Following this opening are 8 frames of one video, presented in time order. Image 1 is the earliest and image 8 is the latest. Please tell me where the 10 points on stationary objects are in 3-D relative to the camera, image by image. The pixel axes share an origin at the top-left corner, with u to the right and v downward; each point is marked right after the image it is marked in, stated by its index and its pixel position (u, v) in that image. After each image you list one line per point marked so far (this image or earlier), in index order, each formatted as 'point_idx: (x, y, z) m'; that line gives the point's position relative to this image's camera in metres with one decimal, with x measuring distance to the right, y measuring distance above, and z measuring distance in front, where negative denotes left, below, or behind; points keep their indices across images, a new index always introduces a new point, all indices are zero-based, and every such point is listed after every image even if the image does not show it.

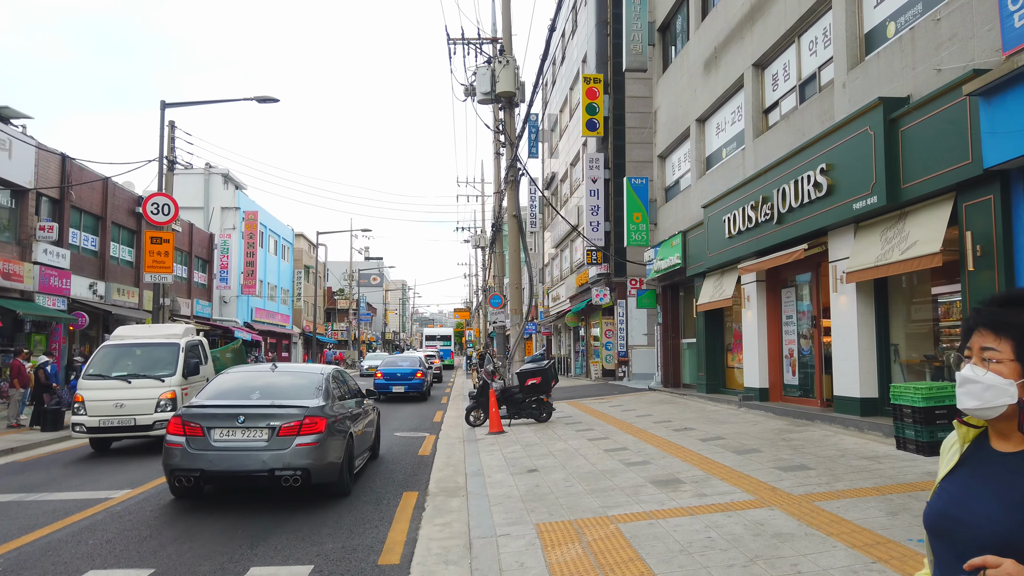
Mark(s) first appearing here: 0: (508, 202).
0: (-0.1, +2.0, +18.1) m
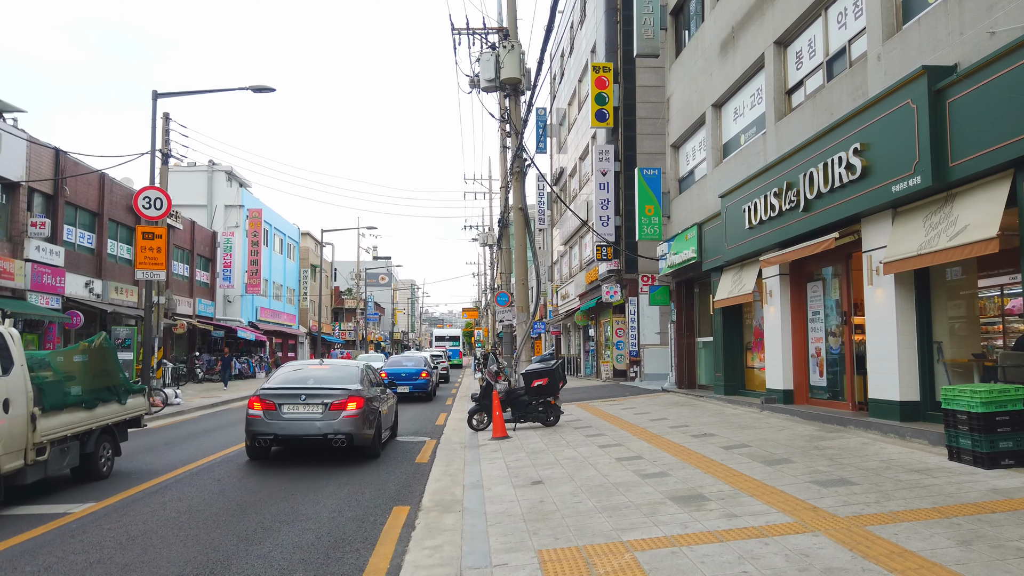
0: (0.0, +2.1, +17.2) m
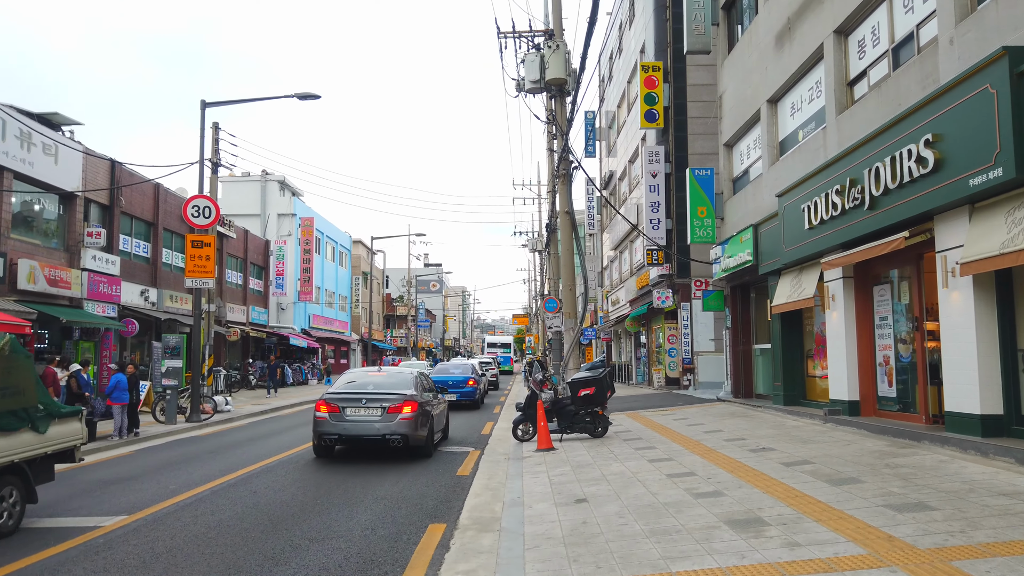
0: (+1.1, +2.0, +16.8) m
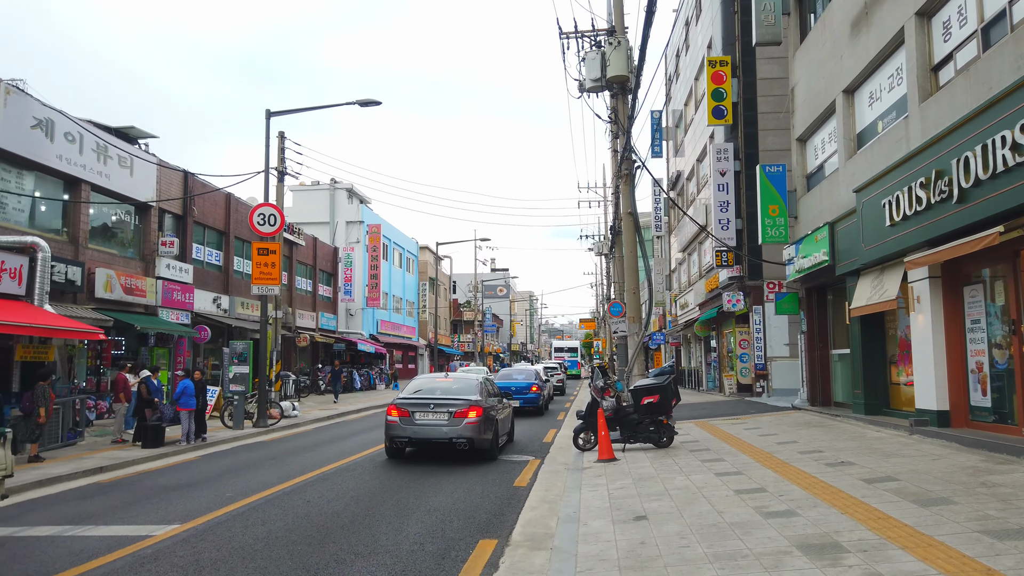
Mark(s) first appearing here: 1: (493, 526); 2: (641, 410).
0: (+2.4, +1.9, +16.3) m
1: (-0.2, -2.3, +7.4) m
2: (+1.9, -1.8, +11.3) m
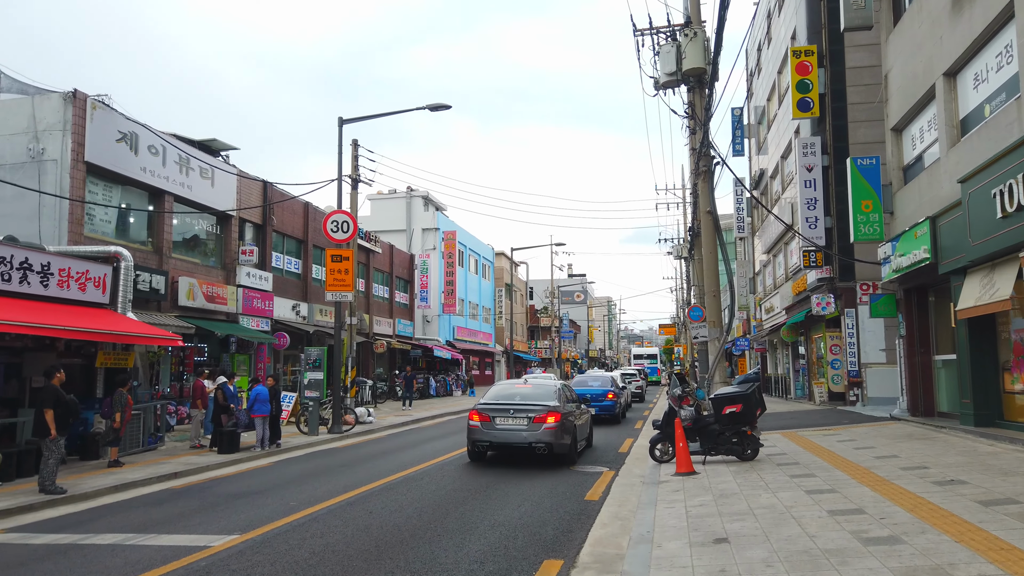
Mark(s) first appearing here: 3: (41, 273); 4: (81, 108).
0: (+3.9, +1.9, +15.5) m
1: (+0.4, -2.3, +6.9) m
2: (+2.9, -1.8, +10.5) m
3: (-8.1, +0.3, +13.1) m
4: (-9.3, +3.9, +16.4) m
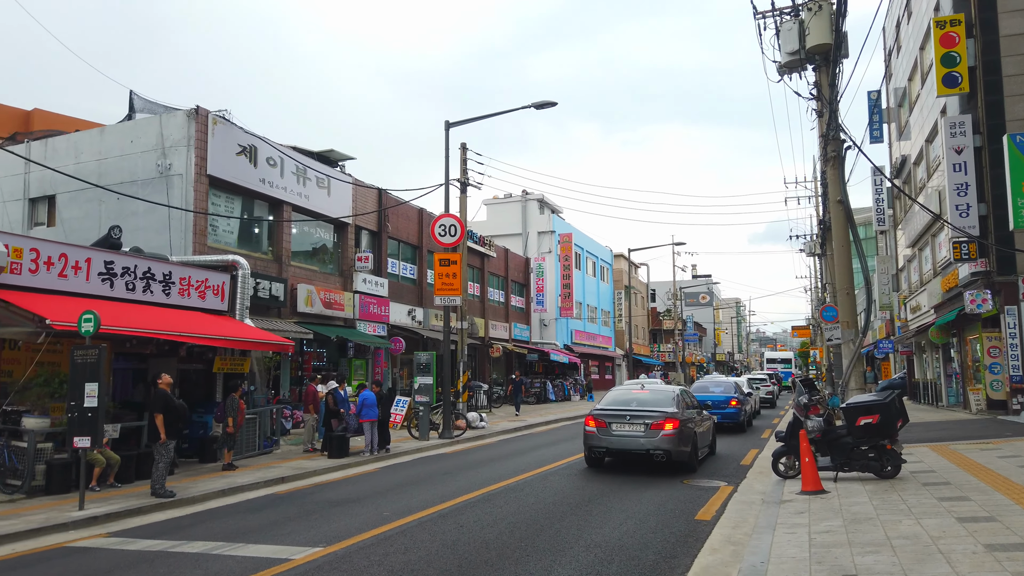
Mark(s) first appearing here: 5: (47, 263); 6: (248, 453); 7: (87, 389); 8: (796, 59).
0: (+5.9, +1.9, +14.1) m
1: (+1.2, -2.3, +6.1) m
2: (+4.3, -1.8, +9.4) m
3: (-6.3, +0.1, +13.7) m
4: (-7.0, +3.7, +17.2) m
5: (-7.1, +0.4, +11.5) m
6: (-4.7, -3.0, +13.6) m
7: (-4.9, -1.2, +8.8) m
8: (+5.5, +4.4, +14.7) m
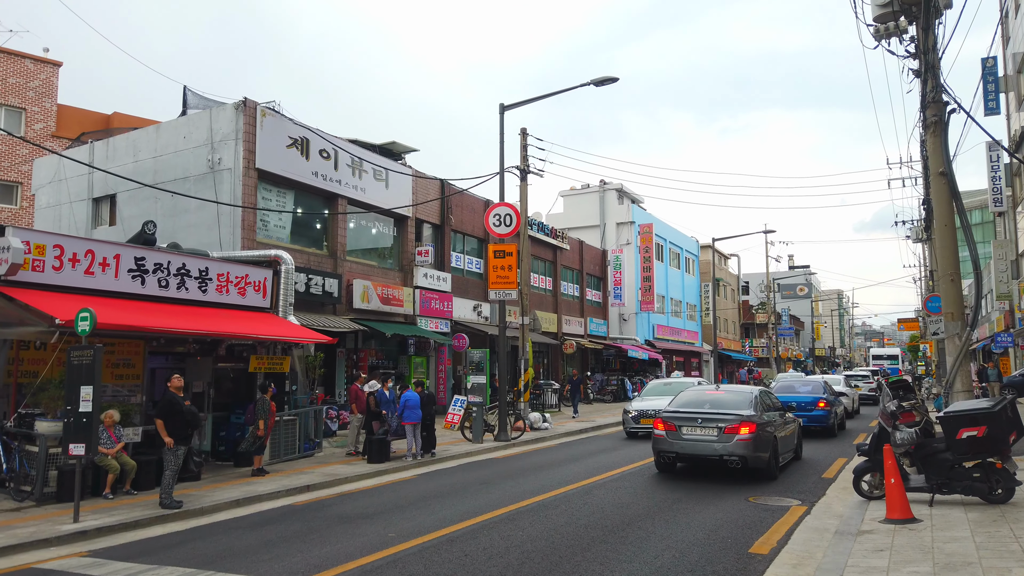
0: (+6.7, +2.1, +12.2) m
1: (+1.1, -2.2, +4.9) m
2: (+4.5, -1.6, +7.7) m
3: (-5.5, +0.2, +13.2) m
4: (-5.8, +3.8, +16.8) m
5: (-6.5, +0.4, +11.2) m
6: (-3.9, -2.9, +13.0) m
7: (-4.6, -1.1, +8.2) m
8: (+6.3, +4.6, +12.8) m
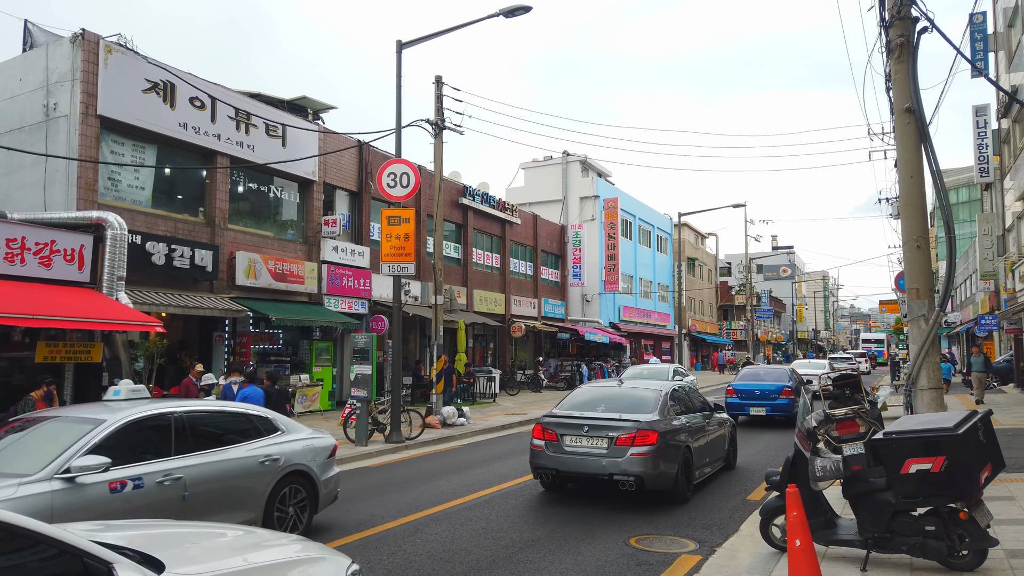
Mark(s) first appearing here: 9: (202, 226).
0: (+4.8, +2.5, +9.6) m
1: (-0.7, -2.0, +2.3) m
2: (+2.7, -1.3, +5.1) m
3: (-7.4, +0.6, +10.5) m
4: (-7.7, +4.3, +14.0) m
5: (-8.4, +0.8, +8.4) m
6: (-5.8, -2.5, +10.4) m
7: (-6.5, -0.8, +5.5) m
8: (+4.4, +5.0, +10.1) m
9: (-6.6, +1.3, +16.3) m
